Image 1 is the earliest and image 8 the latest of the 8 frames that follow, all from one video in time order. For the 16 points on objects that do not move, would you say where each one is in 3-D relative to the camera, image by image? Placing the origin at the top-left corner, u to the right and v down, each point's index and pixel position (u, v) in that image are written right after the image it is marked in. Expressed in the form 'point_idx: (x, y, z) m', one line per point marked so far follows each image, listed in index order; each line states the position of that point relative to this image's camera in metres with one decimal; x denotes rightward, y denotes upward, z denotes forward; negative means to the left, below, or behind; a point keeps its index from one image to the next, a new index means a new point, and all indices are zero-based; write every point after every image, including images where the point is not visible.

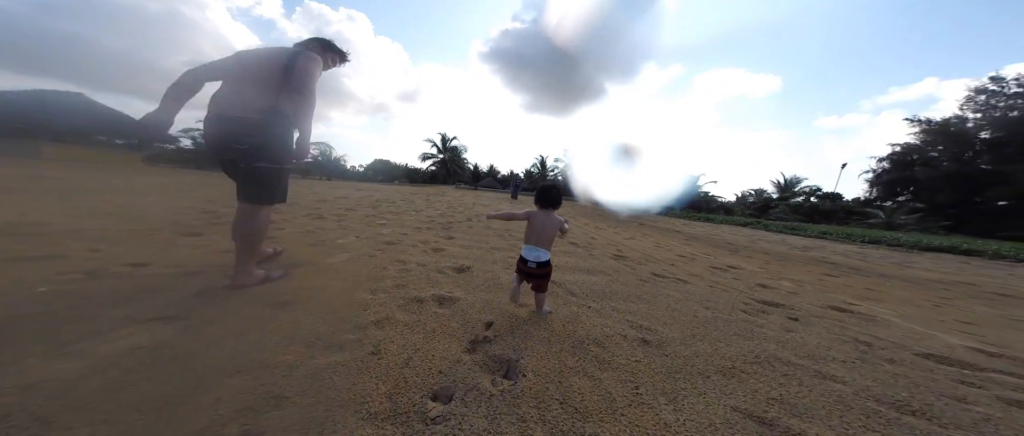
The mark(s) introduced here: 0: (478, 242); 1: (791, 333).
0: (-0.5, -0.4, +5.0) m
1: (+2.2, -0.9, +2.8) m
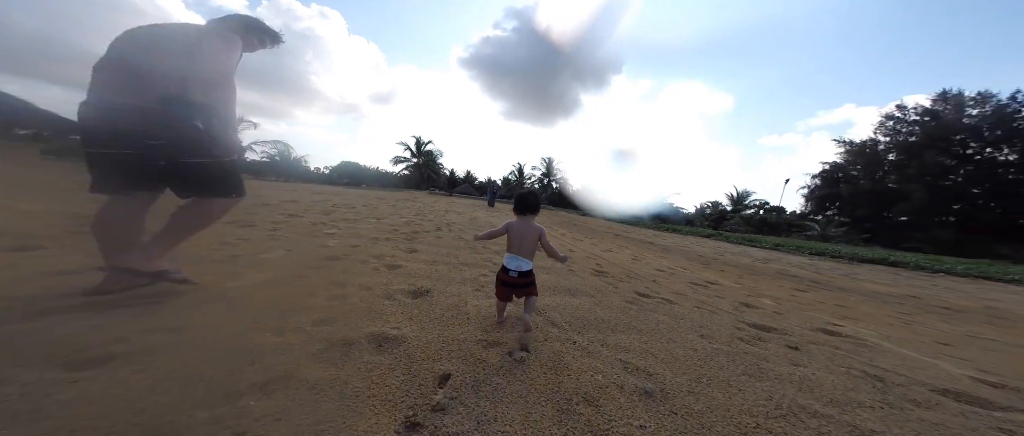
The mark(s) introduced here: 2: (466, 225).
0: (-0.9, -0.5, +4.4) m
1: (+2.0, -1.0, +2.4) m
2: (-1.0, -0.1, +8.5) m
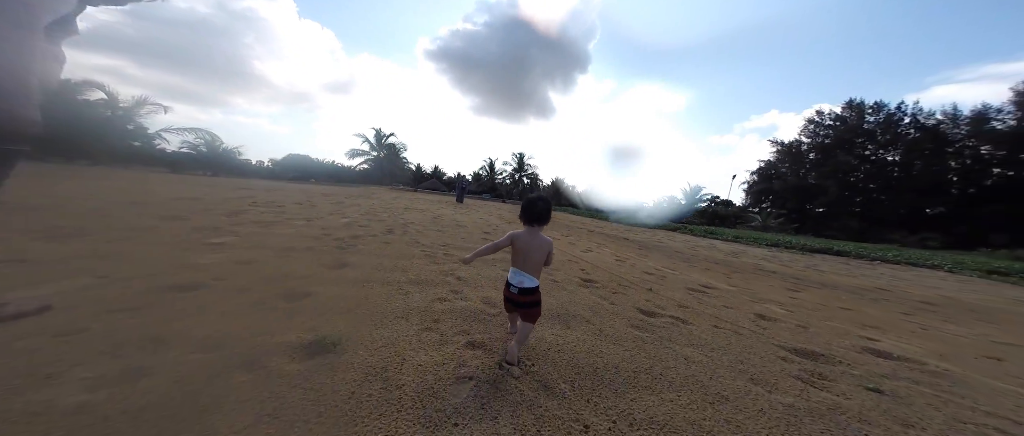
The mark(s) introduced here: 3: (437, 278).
0: (-1.3, -0.5, +3.2) m
1: (+1.9, -1.0, +1.6) m
2: (-1.8, -0.1, +7.3) m
3: (-0.7, -0.6, +3.2) m
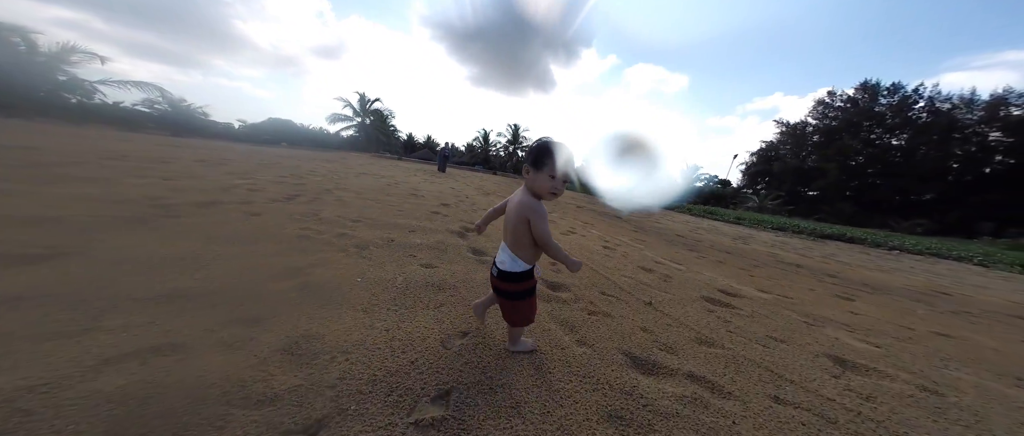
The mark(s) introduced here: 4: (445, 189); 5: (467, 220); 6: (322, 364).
0: (-1.9, -0.2, +1.7) m
1: (+1.3, -1.0, +0.1) m
2: (-2.4, +0.5, +5.7) m
3: (-1.3, -0.3, +1.7) m
4: (-1.5, +0.6, +7.5) m
5: (-0.6, 0.0, +4.3) m
6: (-0.7, -0.5, +1.2) m
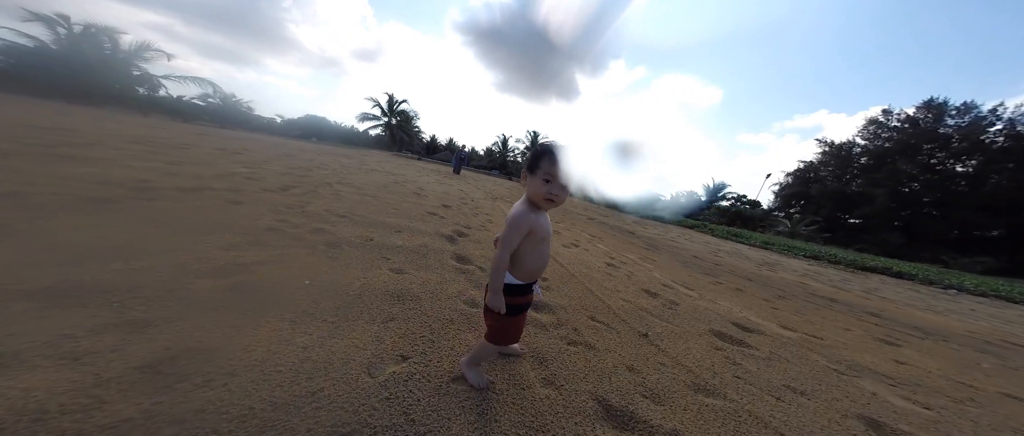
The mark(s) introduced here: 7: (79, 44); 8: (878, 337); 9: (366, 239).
0: (-2.0, -0.1, +1.5) m
1: (+0.9, -1.0, -0.3) m
2: (-2.3, +0.5, +5.6) m
3: (-1.5, -0.3, +1.5) m
4: (-1.3, +0.6, +7.3) m
5: (-0.6, -0.1, +4.1) m
6: (-0.9, -0.5, +1.0) m
7: (-11.7, +4.7, +9.4) m
8: (+3.7, -1.2, +3.5) m
9: (-1.2, -0.2, +2.8) m
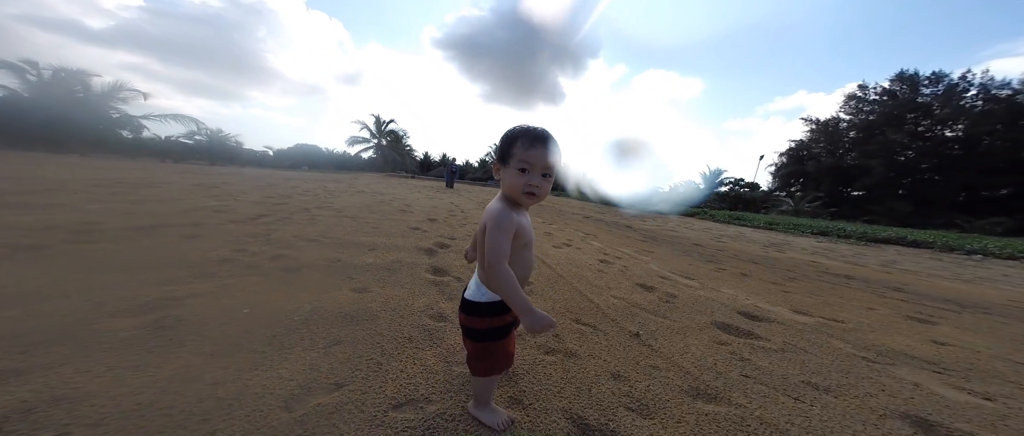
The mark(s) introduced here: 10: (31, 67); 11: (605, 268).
0: (-2.2, -0.3, +1.3) m
1: (+0.8, -0.9, -0.5) m
2: (-2.5, +0.2, +5.4) m
3: (-1.7, -0.4, +1.3) m
4: (-1.4, +0.3, +7.1) m
5: (-0.7, -0.2, +3.9) m
6: (-1.1, -0.5, +0.8) m
7: (-12.3, +3.3, +9.5) m
8: (+3.6, -0.9, +3.2) m
9: (-1.4, -0.3, +2.6) m
10: (-12.7, +4.0, +9.3) m
11: (+0.9, -0.5, +3.2) m
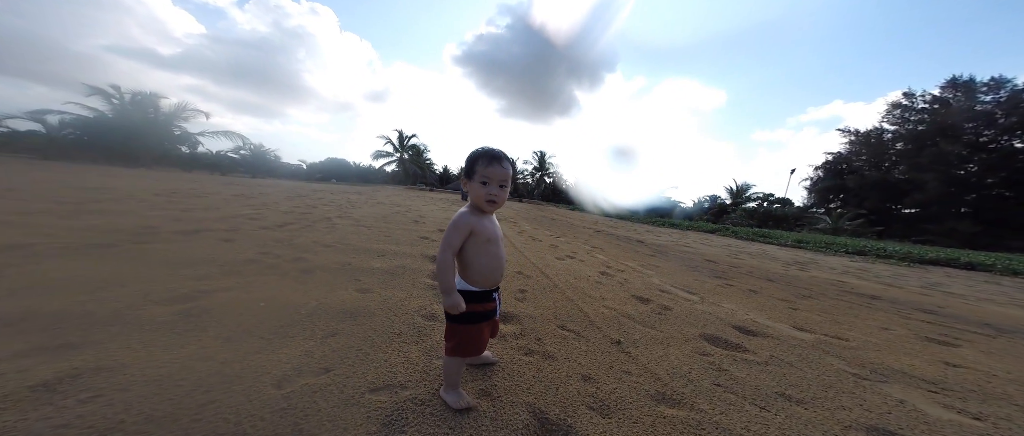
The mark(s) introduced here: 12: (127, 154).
0: (-2.3, -0.3, +1.6) m
1: (+0.6, -0.8, -0.5) m
2: (-2.3, 0.0, +5.7) m
3: (-1.8, -0.4, +1.6) m
4: (-1.1, +0.1, +7.3) m
5: (-0.7, -0.3, +4.1) m
6: (-1.2, -0.5, +1.0) m
7: (-11.7, +3.1, +10.6) m
8: (+3.6, -1.0, +3.0) m
9: (-1.4, -0.4, +2.9) m
10: (-12.2, +3.9, +10.4) m
11: (+0.9, -0.6, +3.3) m
12: (-10.7, +1.8, +9.6) m
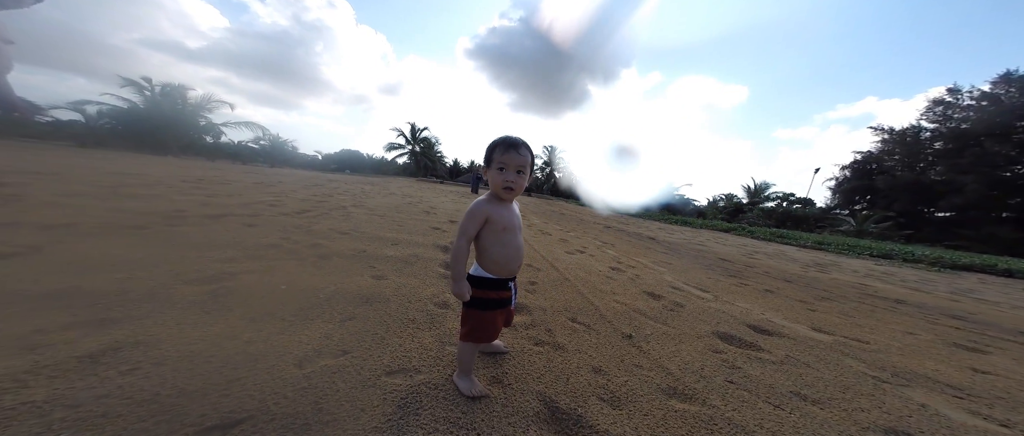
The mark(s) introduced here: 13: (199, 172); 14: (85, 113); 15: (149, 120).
0: (-2.3, -0.2, +1.7) m
1: (+0.5, -0.8, -0.5) m
2: (-2.1, +0.2, +5.8) m
3: (-1.7, -0.3, +1.6) m
4: (-0.9, +0.2, +7.4) m
5: (-0.5, -0.2, +4.1) m
6: (-1.2, -0.5, +1.0) m
7: (-11.3, +3.6, +10.9) m
8: (+3.7, -1.0, +2.9) m
9: (-1.3, -0.3, +2.9) m
10: (-11.7, +4.4, +10.8) m
11: (+1.0, -0.5, +3.3) m
12: (-10.3, +2.2, +9.9) m
13: (-6.5, +1.0, +7.1) m
14: (-10.5, +2.6, +8.4) m
15: (-10.5, +2.8, +9.9) m
